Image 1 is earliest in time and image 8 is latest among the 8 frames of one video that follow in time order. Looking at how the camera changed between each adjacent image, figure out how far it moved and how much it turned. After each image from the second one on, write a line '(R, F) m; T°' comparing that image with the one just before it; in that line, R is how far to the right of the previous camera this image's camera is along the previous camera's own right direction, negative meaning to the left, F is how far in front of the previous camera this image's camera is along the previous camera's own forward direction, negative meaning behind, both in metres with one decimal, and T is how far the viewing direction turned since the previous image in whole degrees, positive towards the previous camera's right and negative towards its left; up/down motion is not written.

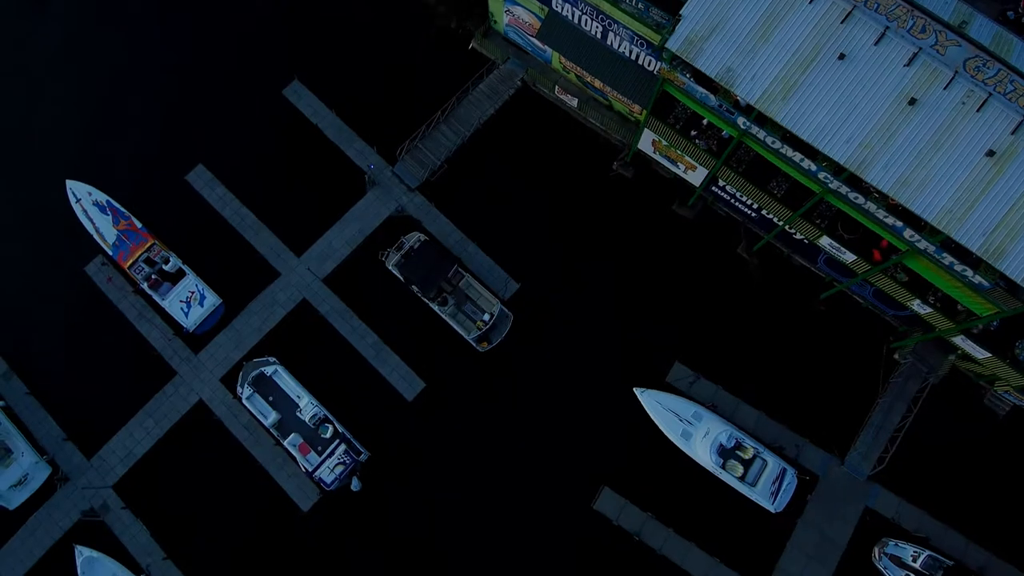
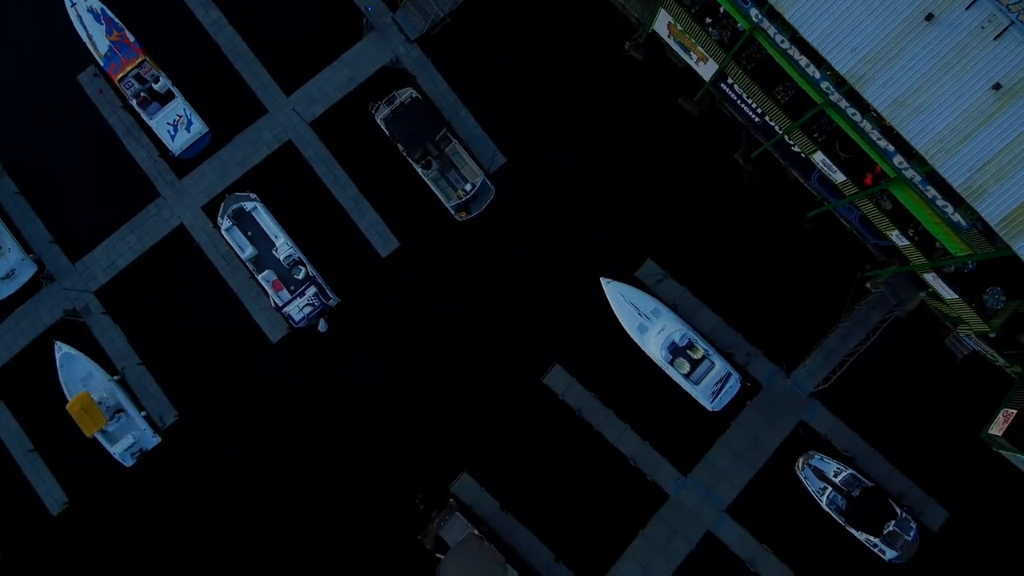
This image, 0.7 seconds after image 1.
(+1.5, -0.1) m; -1°
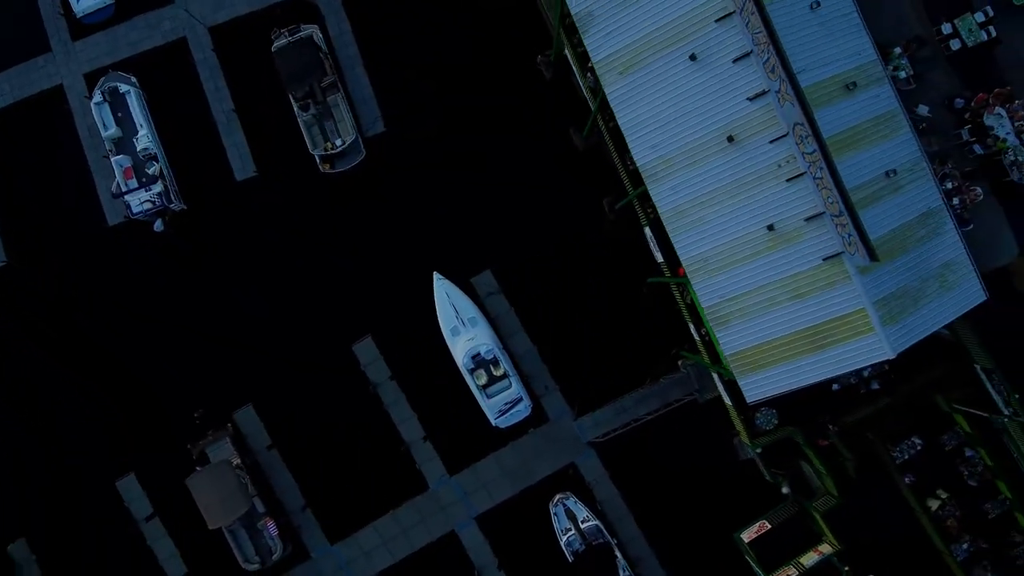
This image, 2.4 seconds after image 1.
(+6.2, -0.1) m; -1°
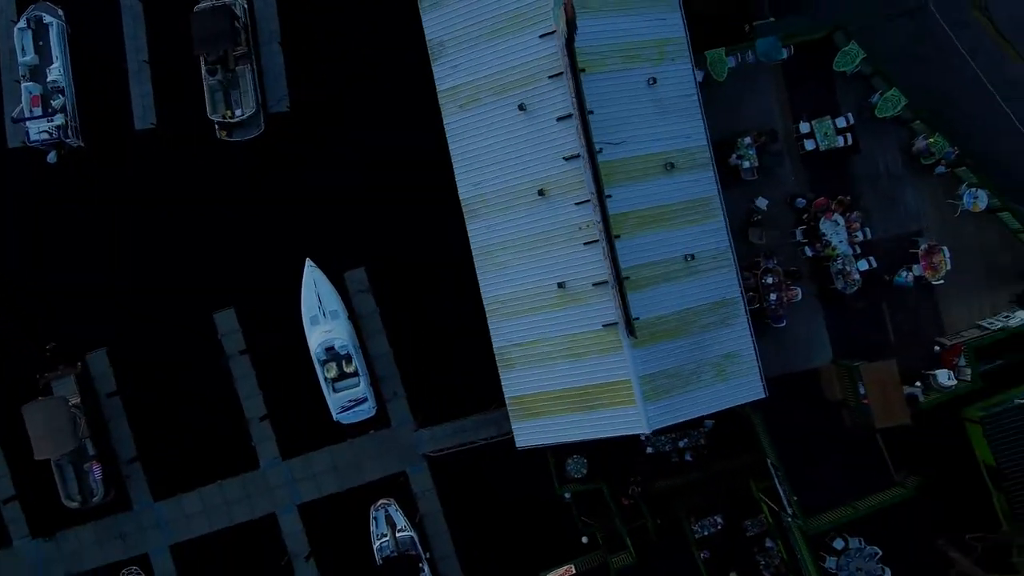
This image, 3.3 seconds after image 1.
(+4.9, -0.3) m; 0°
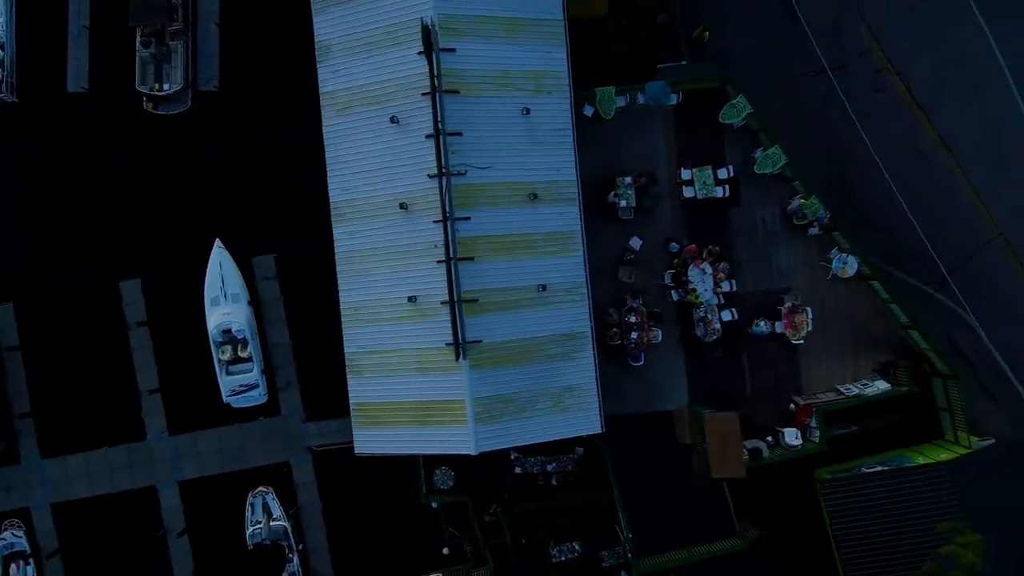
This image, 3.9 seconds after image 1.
(+3.5, -0.2) m; 0°
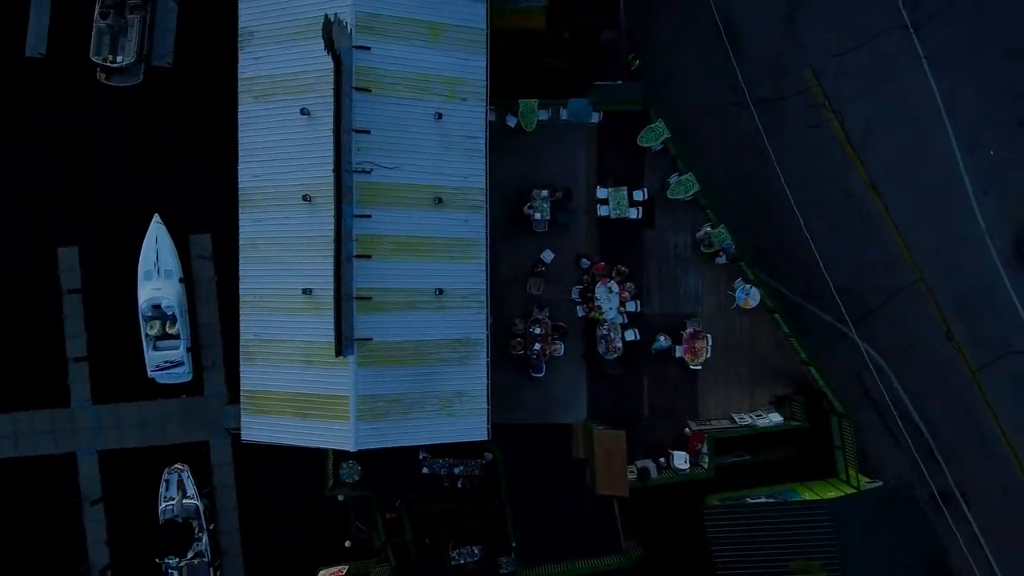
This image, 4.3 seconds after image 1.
(+2.5, -0.2) m; 0°
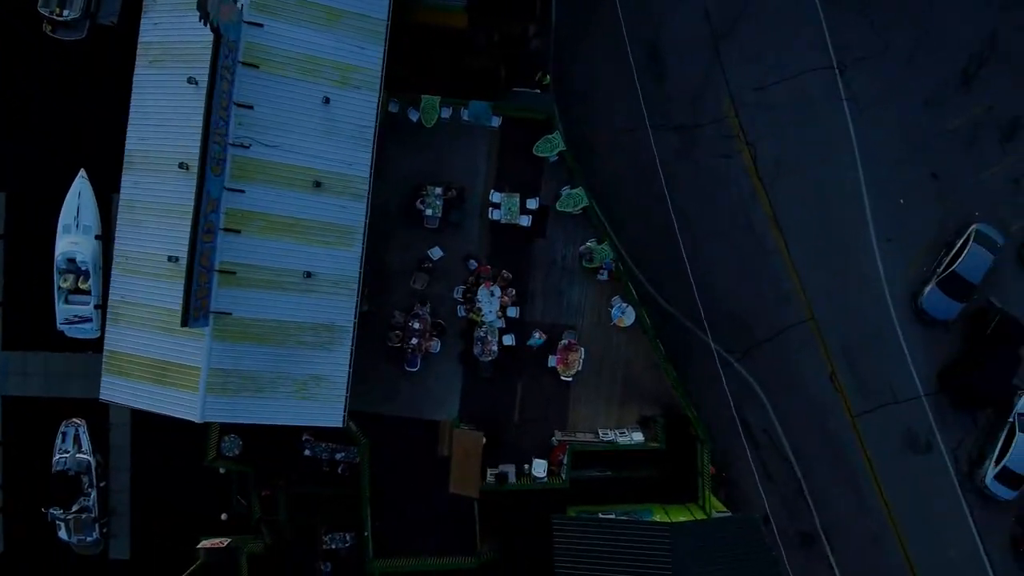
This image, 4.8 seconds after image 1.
(+3.3, -0.1) m; 0°
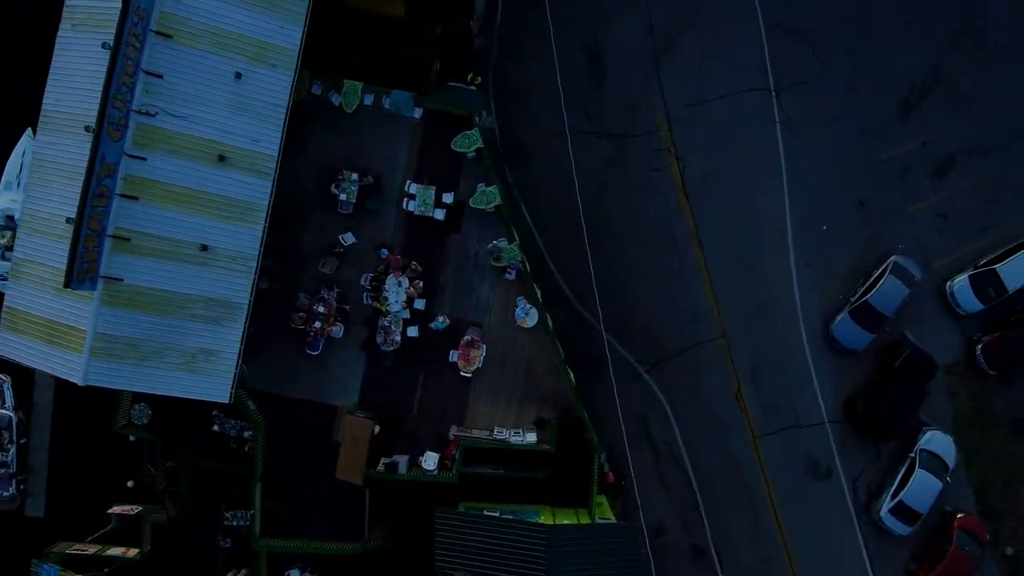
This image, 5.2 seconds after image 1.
(+2.6, 0.0) m; 0°
